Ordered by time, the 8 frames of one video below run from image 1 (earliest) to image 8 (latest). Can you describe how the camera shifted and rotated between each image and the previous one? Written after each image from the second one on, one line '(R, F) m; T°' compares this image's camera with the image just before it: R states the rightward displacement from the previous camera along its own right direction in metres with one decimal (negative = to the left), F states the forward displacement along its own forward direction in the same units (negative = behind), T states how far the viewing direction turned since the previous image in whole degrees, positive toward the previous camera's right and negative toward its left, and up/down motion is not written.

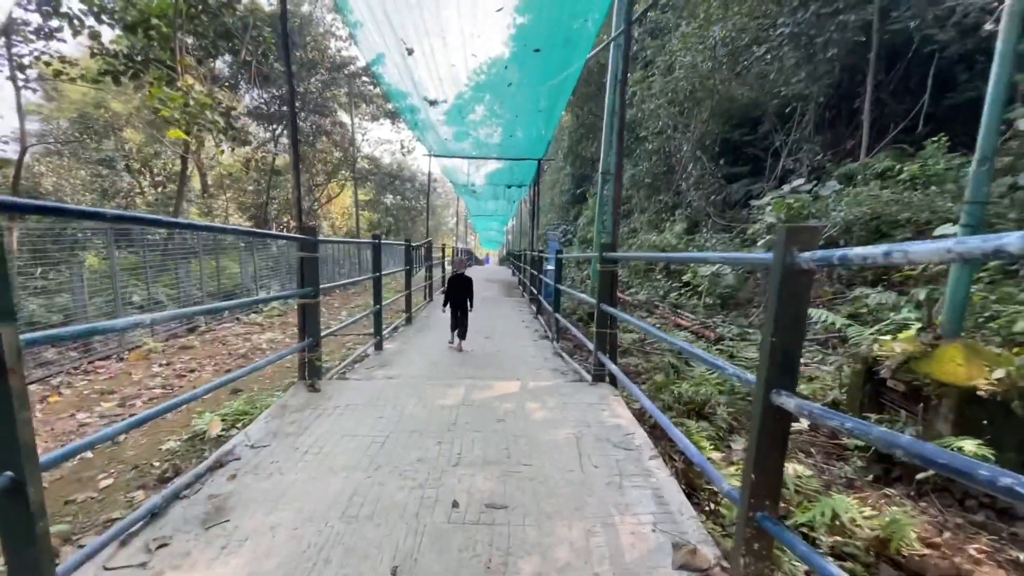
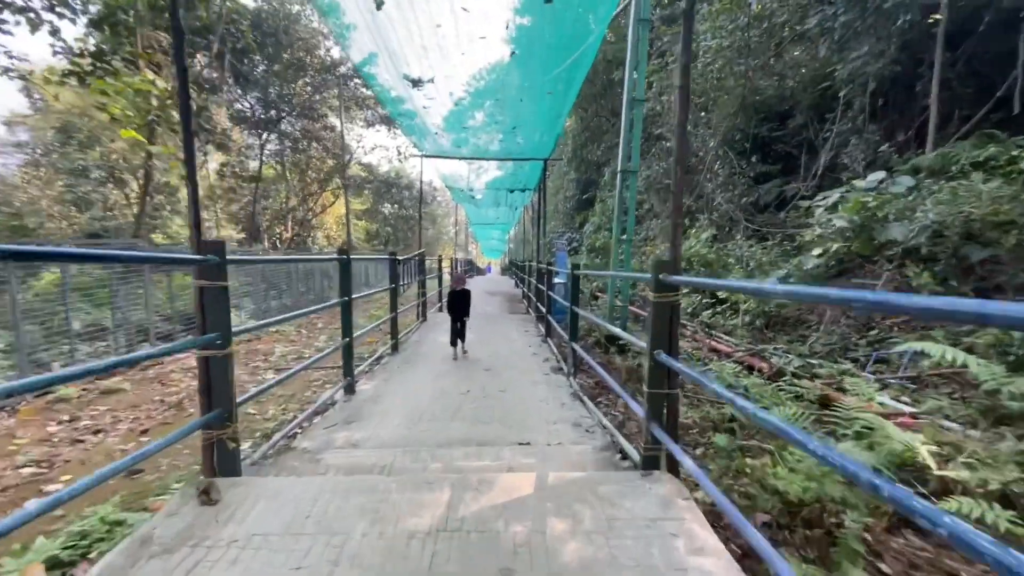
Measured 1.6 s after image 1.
(0.0, +0.9) m; 0°
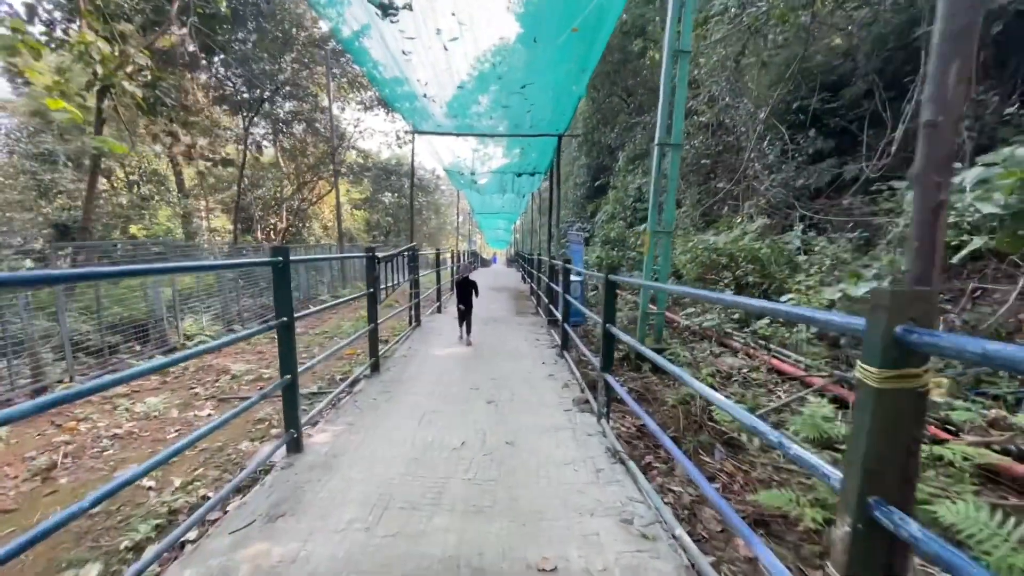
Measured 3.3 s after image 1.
(0.0, +1.0) m; -1°
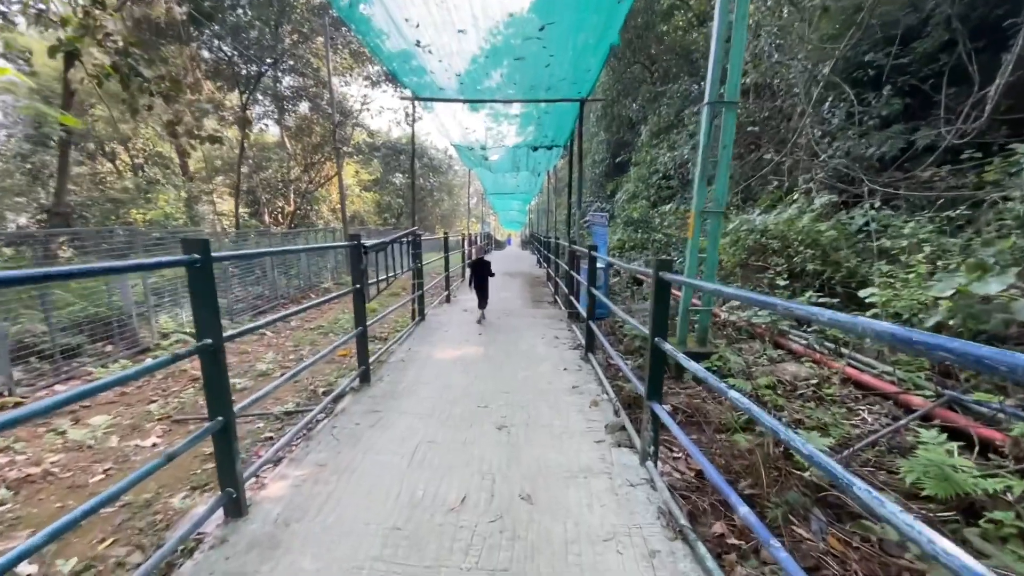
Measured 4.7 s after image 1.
(0.0, +0.7) m; -2°
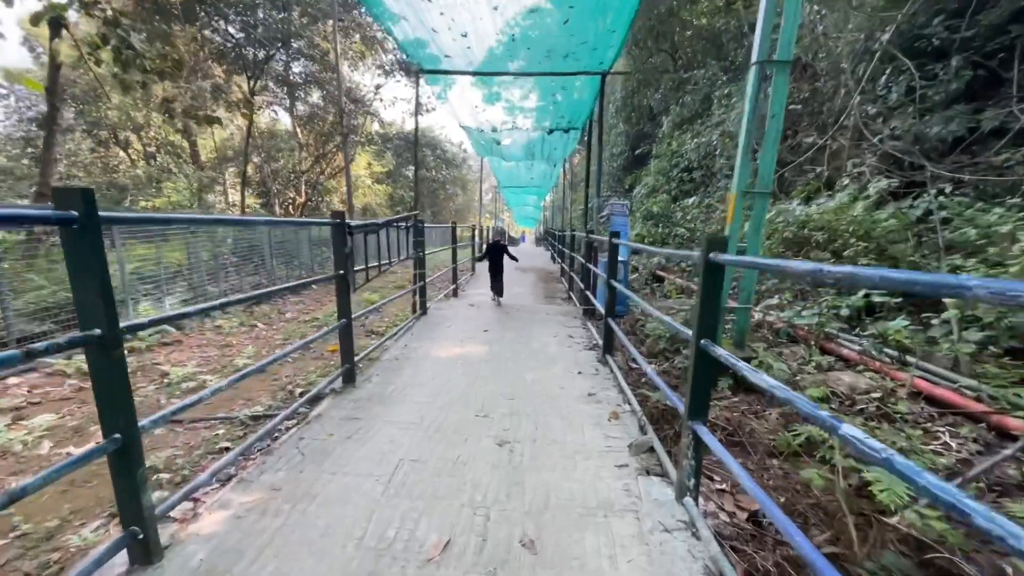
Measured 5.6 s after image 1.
(0.0, +0.5) m; -2°
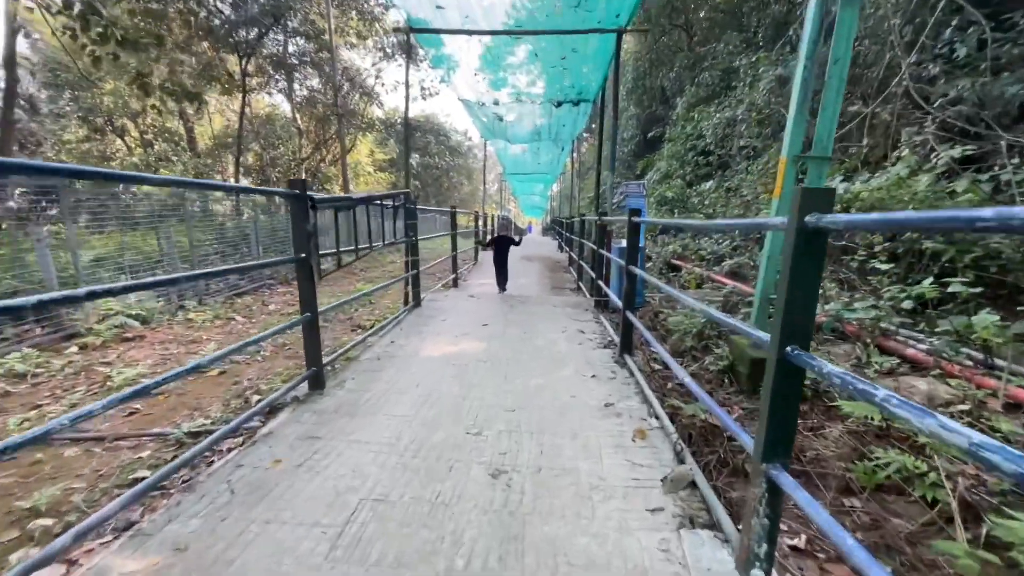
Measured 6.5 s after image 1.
(0.0, +0.5) m; -1°
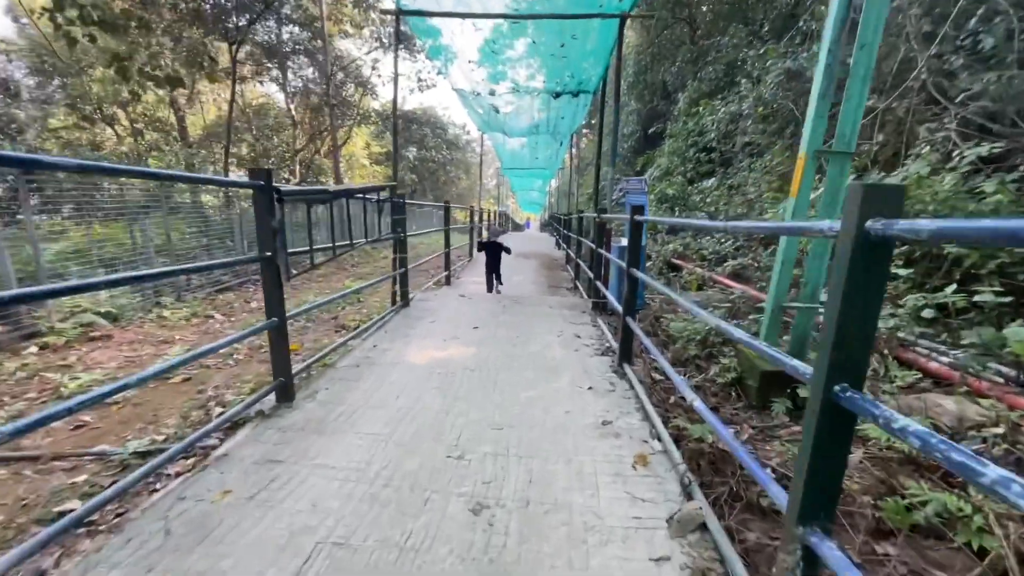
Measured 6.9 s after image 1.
(0.0, +0.2) m; 0°
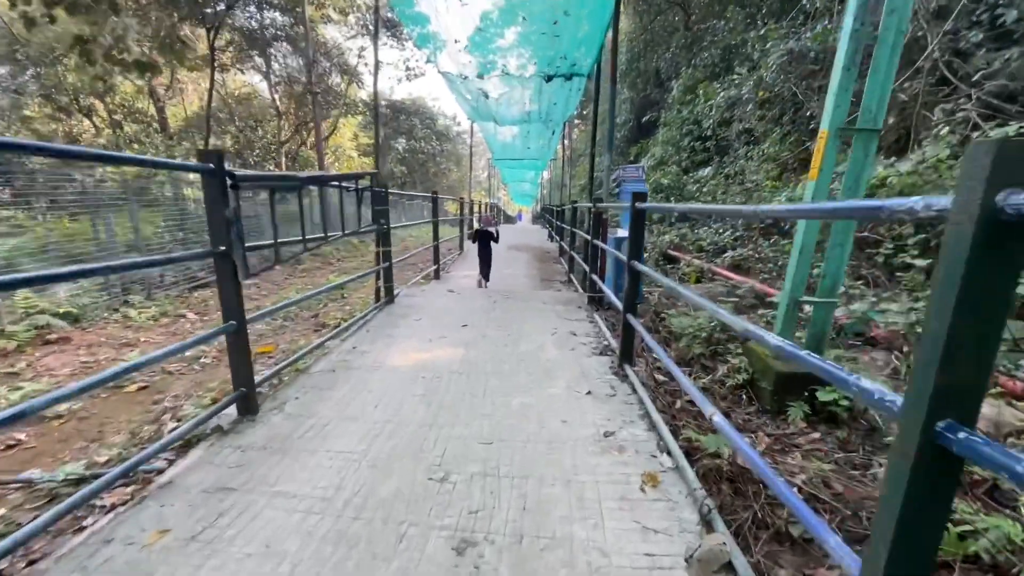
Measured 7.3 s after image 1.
(0.0, +0.2) m; +1°
